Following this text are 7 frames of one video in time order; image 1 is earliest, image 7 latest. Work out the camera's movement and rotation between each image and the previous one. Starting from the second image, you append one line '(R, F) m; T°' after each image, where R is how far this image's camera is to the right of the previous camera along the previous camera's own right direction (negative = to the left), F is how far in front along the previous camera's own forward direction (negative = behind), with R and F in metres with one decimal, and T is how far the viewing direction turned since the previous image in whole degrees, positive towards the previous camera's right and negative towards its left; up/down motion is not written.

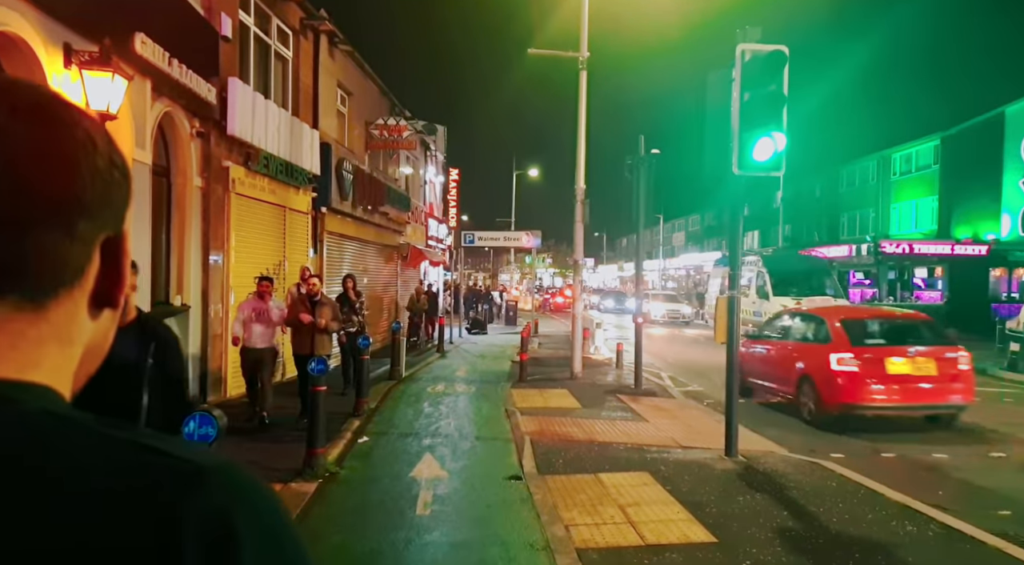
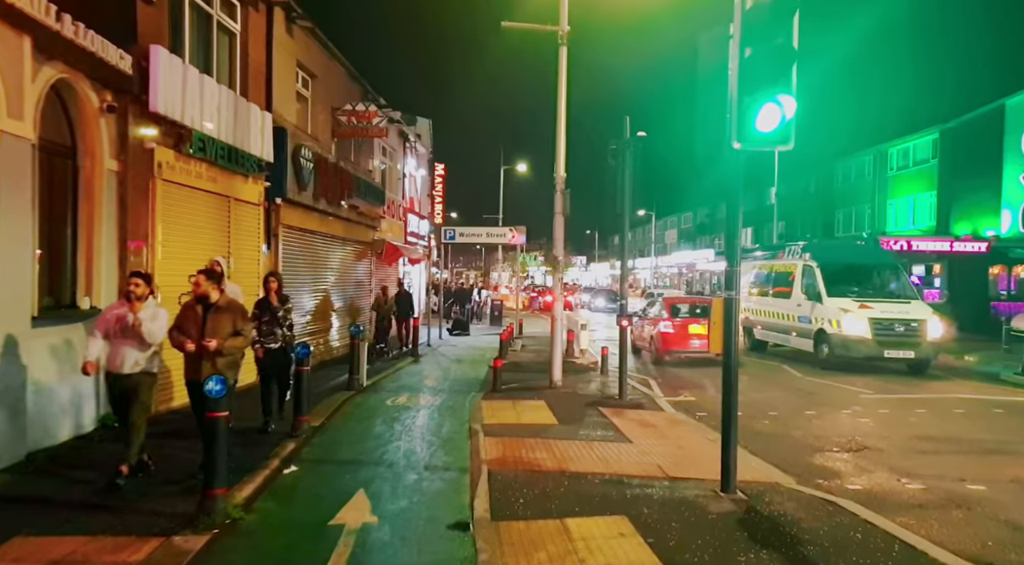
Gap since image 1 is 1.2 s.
(+0.4, +1.3) m; +1°
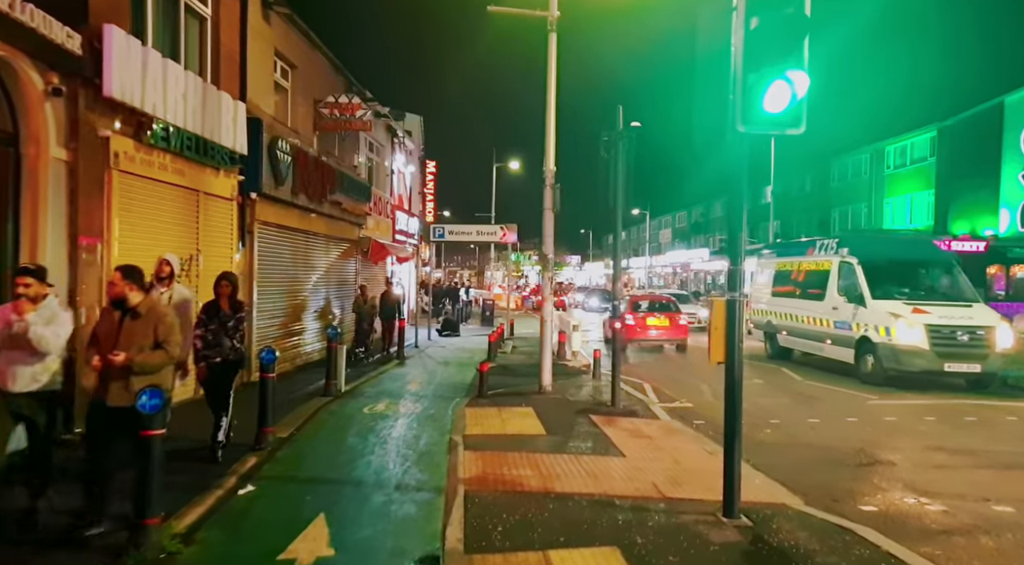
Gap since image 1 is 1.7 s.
(+0.1, +0.7) m; 0°
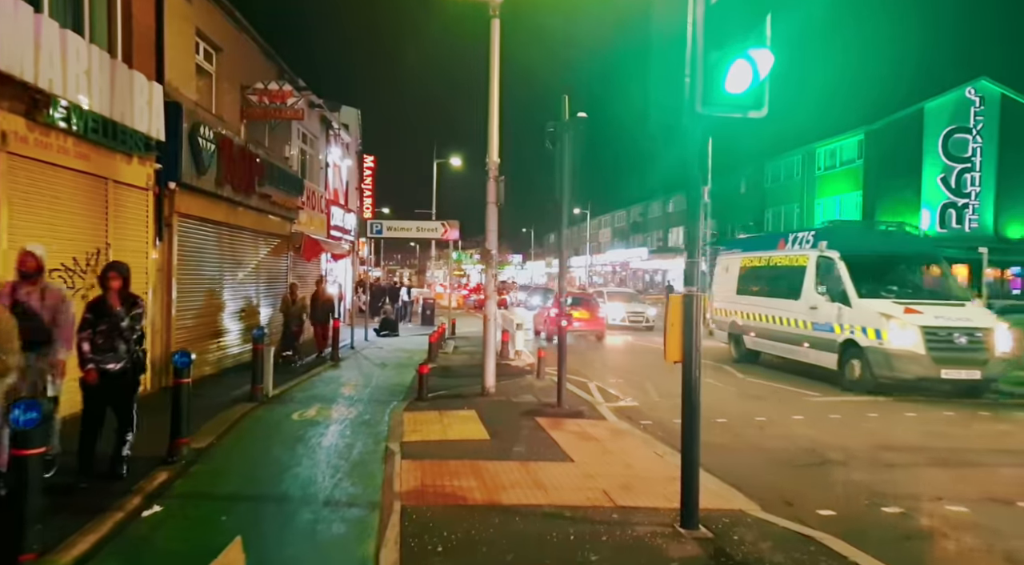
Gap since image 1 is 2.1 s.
(0.0, +0.5) m; +5°
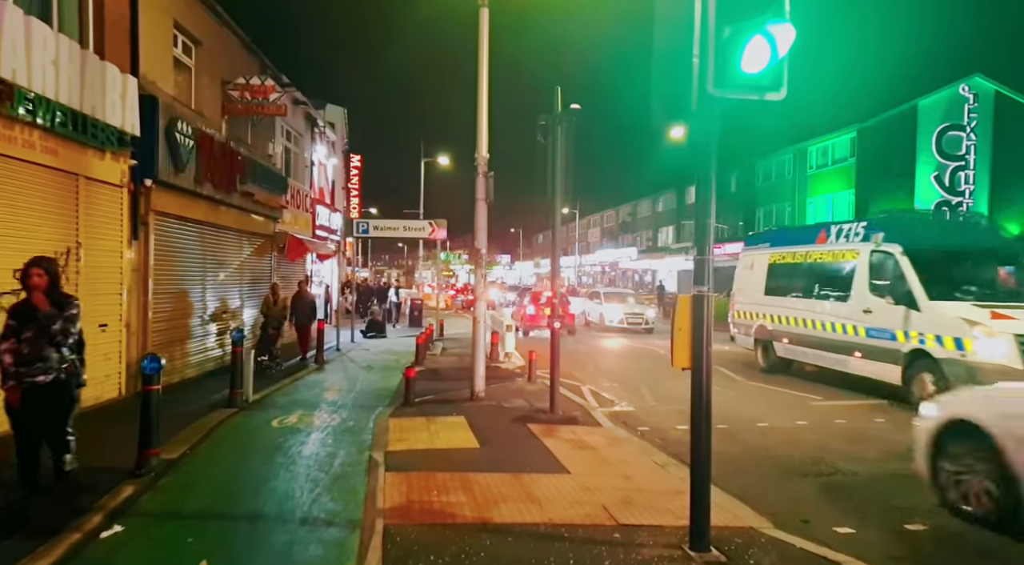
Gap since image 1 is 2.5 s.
(0.0, +0.4) m; +1°
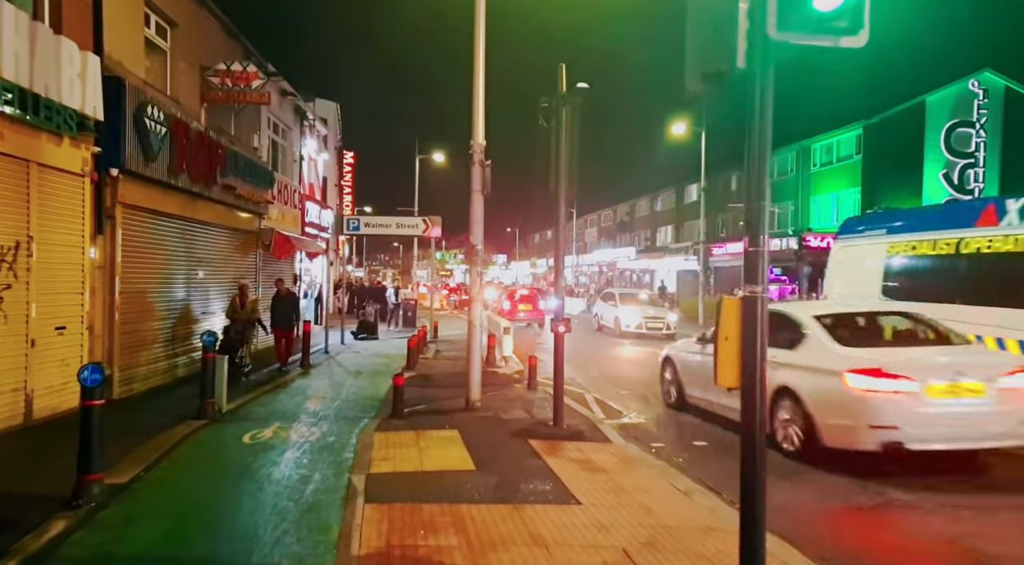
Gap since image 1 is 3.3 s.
(0.0, +0.9) m; 0°
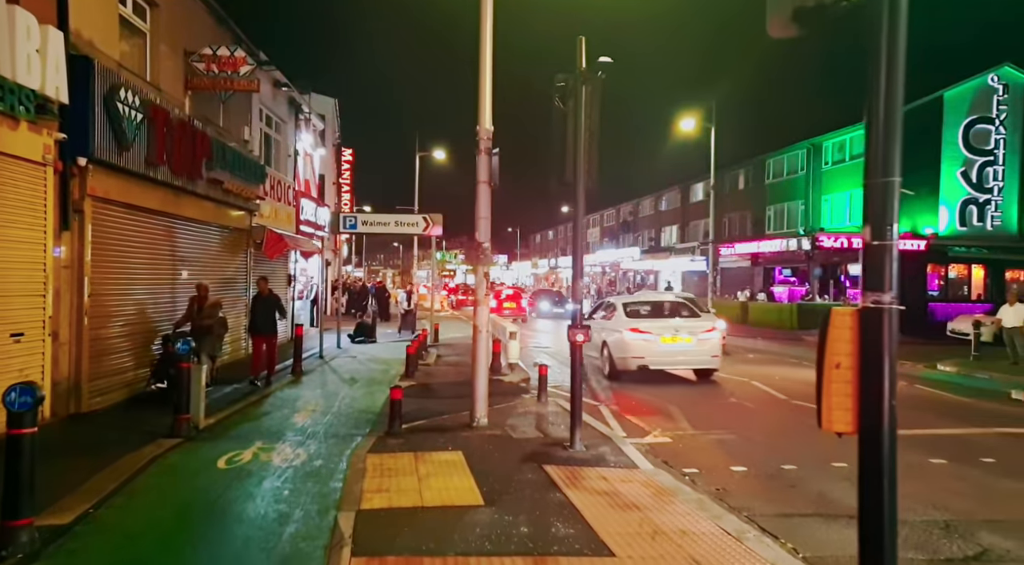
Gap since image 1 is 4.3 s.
(-0.1, +1.0) m; 0°
